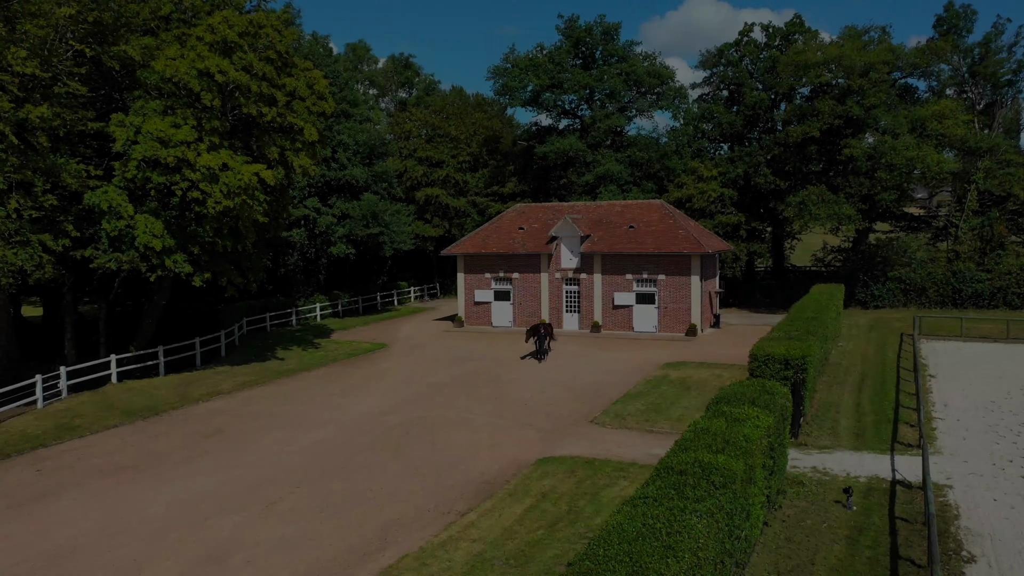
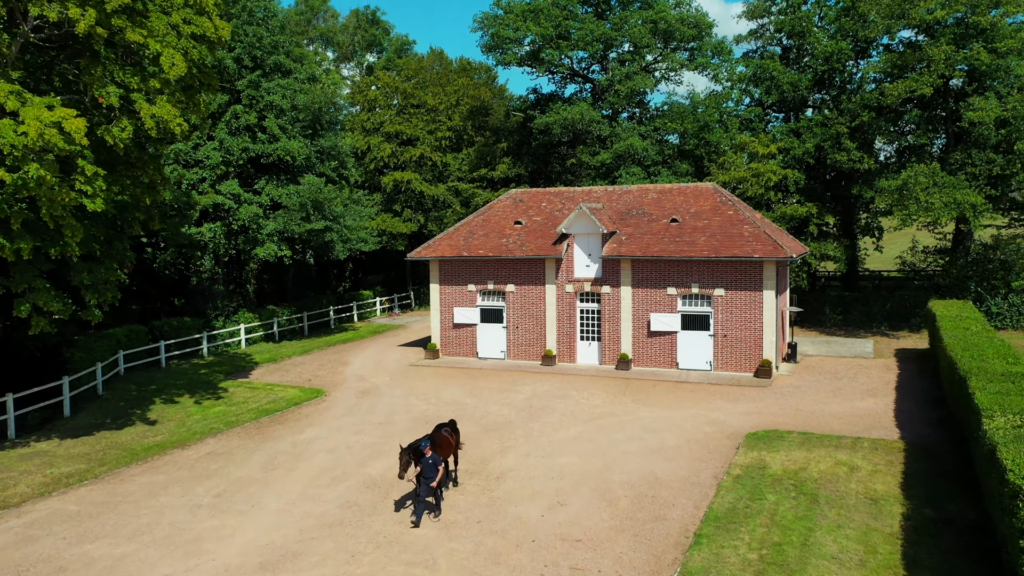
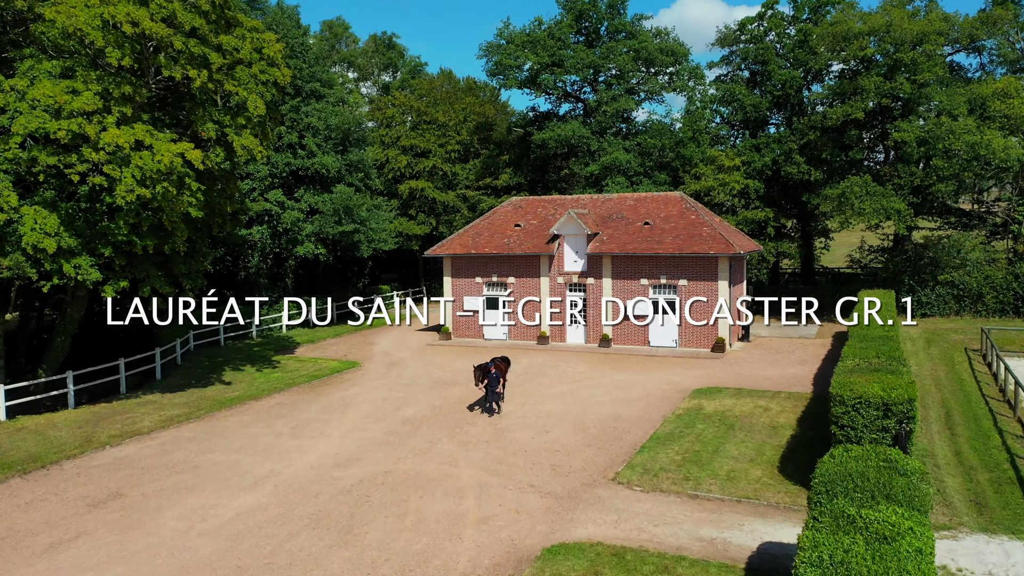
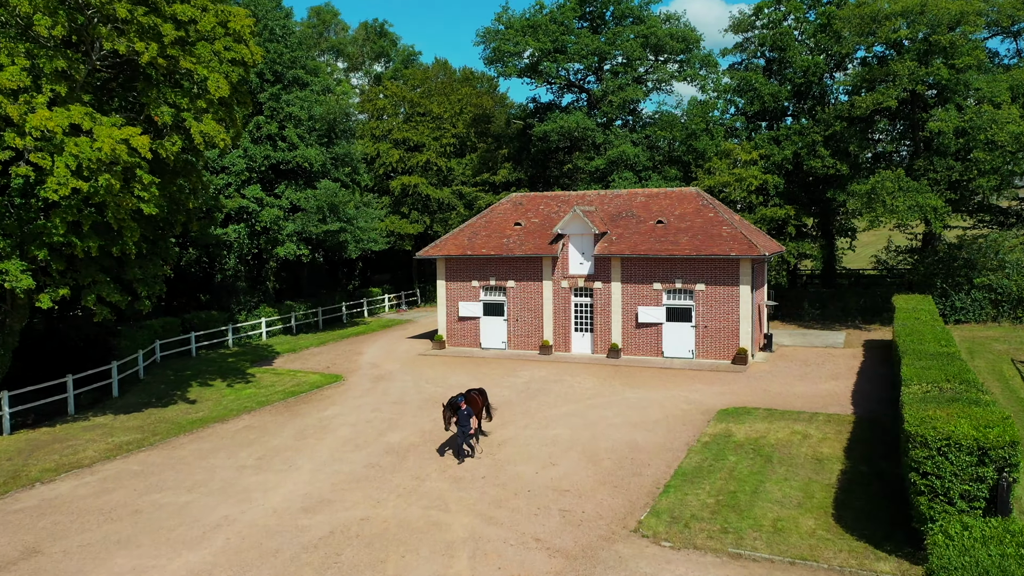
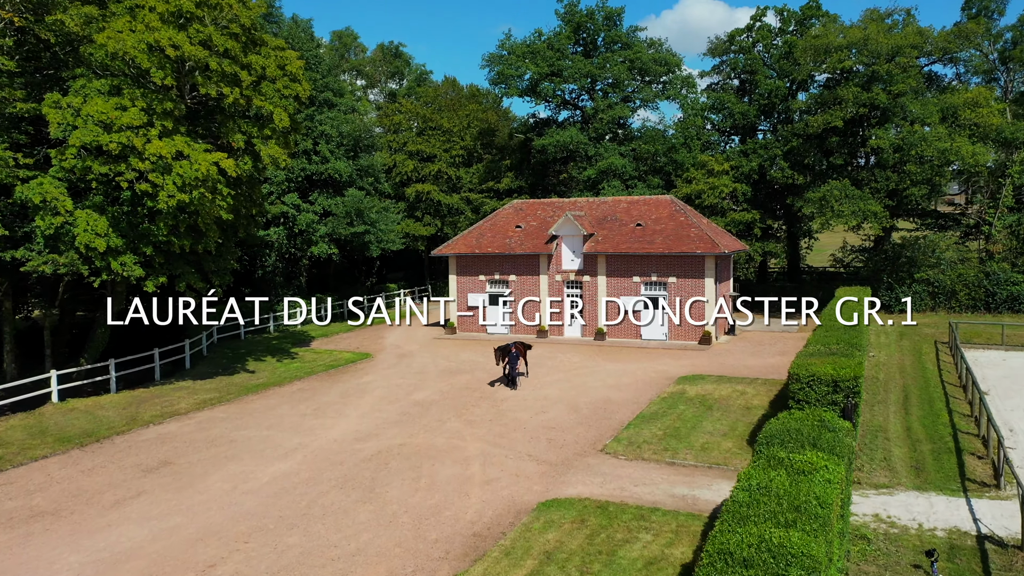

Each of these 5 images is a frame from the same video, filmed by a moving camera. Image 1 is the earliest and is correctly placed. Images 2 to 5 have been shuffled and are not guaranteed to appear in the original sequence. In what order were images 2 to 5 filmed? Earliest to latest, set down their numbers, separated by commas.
5, 3, 4, 2
